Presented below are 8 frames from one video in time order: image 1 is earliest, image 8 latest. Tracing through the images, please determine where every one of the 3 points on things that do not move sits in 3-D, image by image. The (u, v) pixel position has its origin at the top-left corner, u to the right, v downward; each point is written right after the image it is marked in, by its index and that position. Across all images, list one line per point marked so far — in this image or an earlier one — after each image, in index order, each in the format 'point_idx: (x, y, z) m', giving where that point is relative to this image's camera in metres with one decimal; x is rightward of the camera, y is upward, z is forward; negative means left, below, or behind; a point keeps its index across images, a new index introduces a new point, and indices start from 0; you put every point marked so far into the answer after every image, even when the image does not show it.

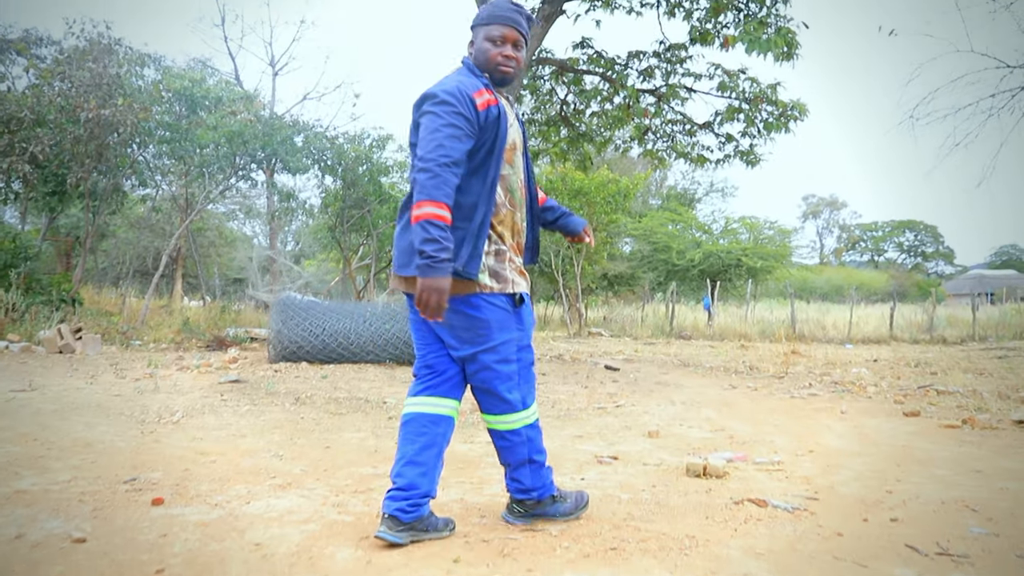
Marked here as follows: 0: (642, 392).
0: (+1.0, -0.8, +6.6) m
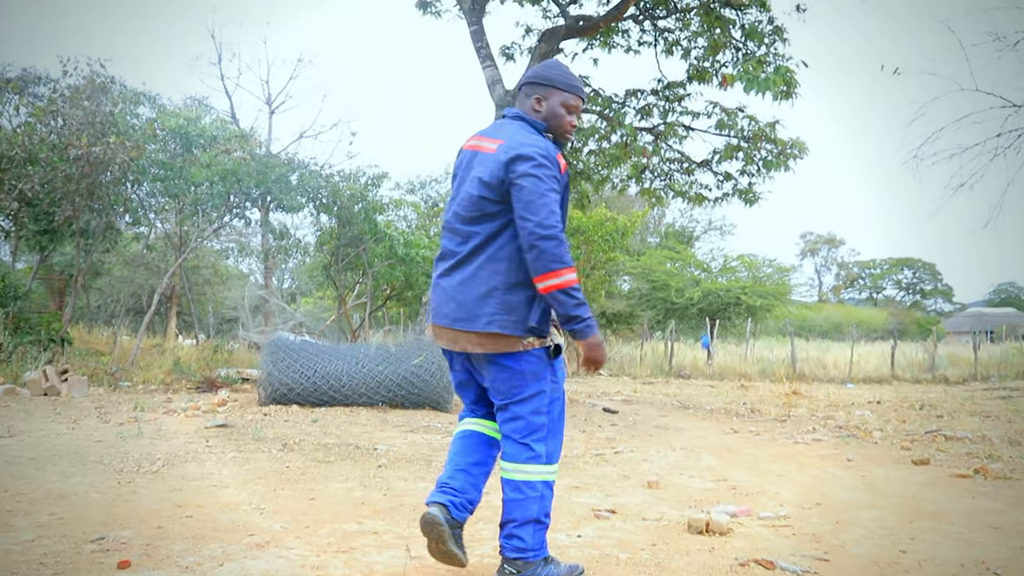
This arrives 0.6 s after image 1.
0: (+1.0, -1.2, +6.4) m
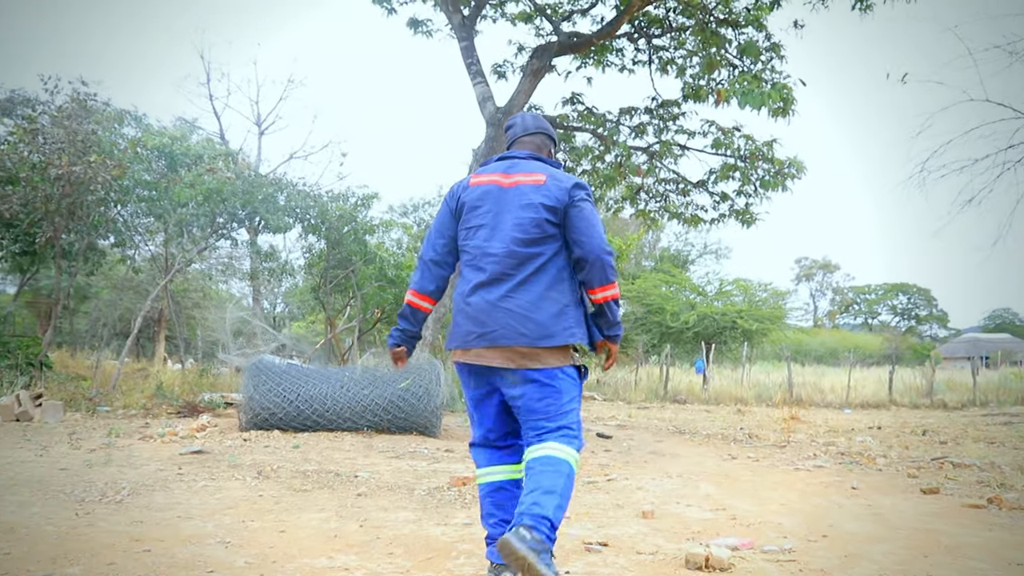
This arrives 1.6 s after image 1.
0: (+0.9, -1.3, +6.2) m
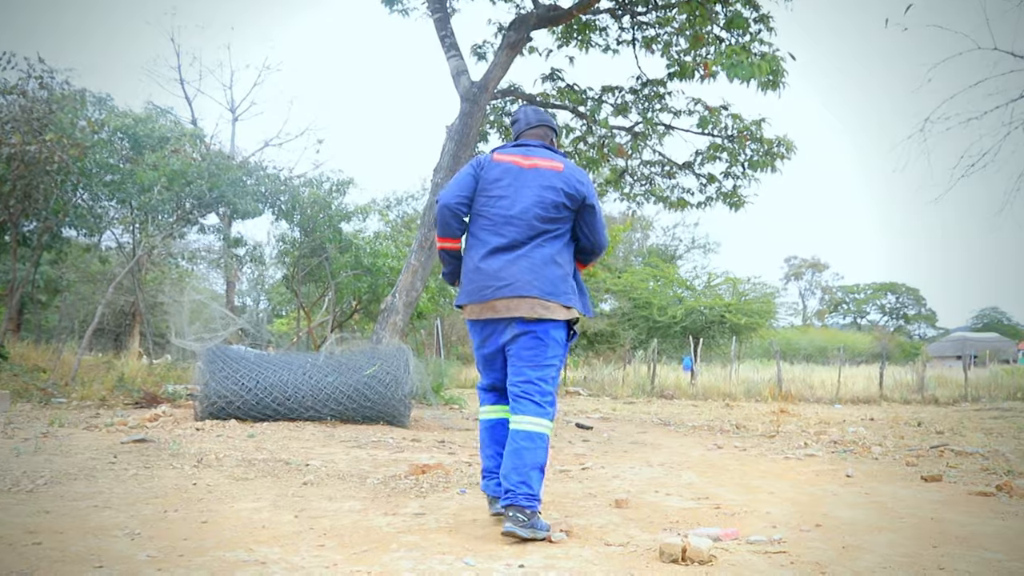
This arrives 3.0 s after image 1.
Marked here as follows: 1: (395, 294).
0: (+0.7, -1.2, +5.8) m
1: (-1.1, -0.1, +7.7) m
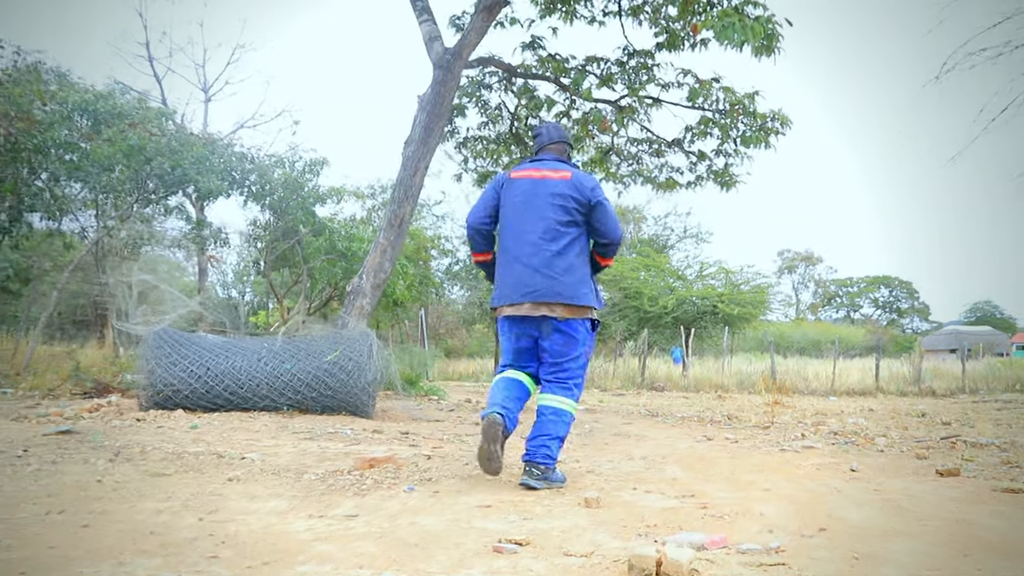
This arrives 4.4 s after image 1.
0: (+0.5, -1.0, +5.3) m
1: (-1.3, +0.1, +7.2) m
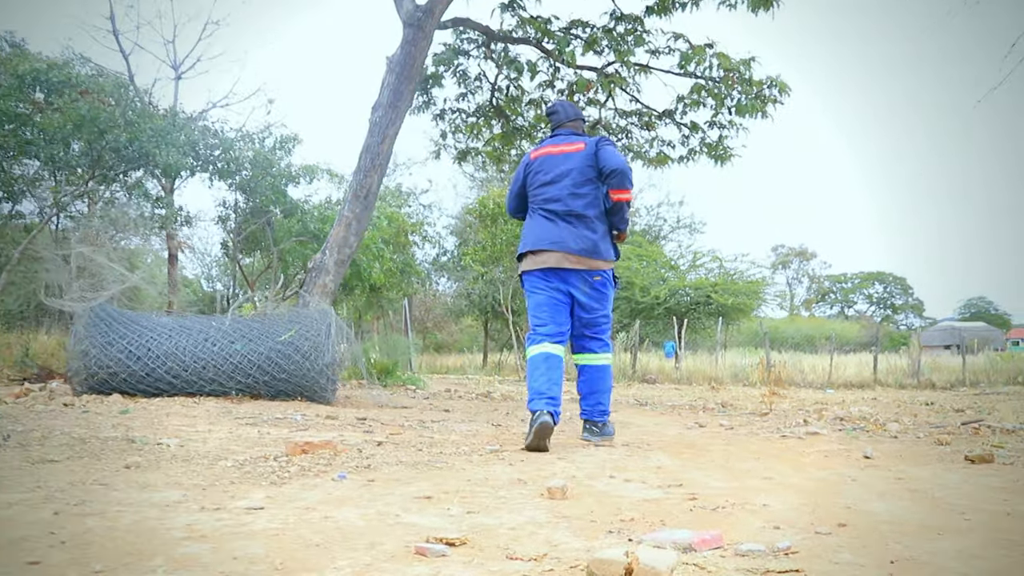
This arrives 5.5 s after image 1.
0: (+0.3, -0.8, +4.7) m
1: (-1.5, +0.3, +6.6) m
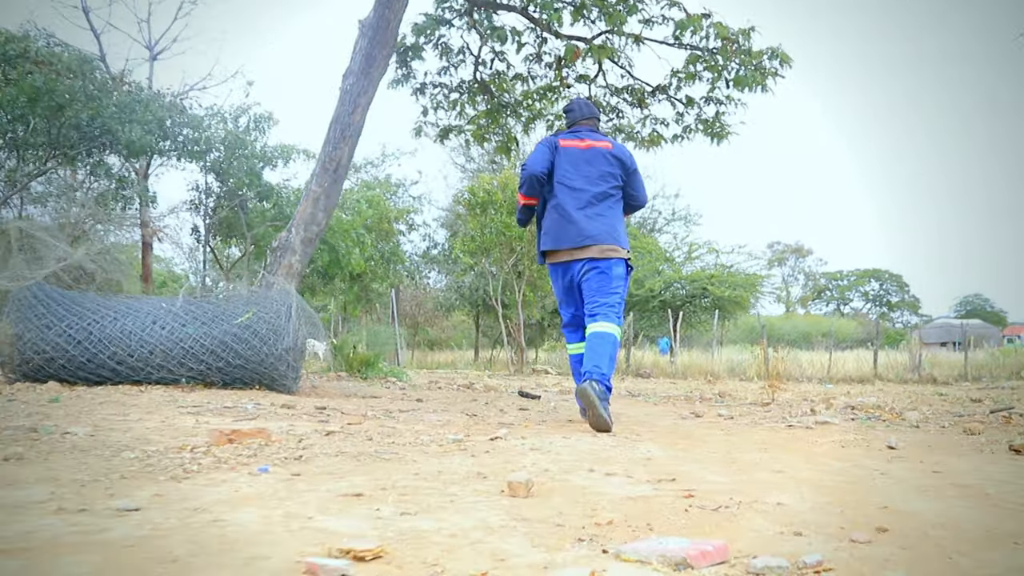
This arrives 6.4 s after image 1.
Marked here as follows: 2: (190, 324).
0: (+0.2, -0.7, +4.2) m
1: (-1.6, +0.4, +6.1) m
2: (-2.0, -0.2, +5.1) m
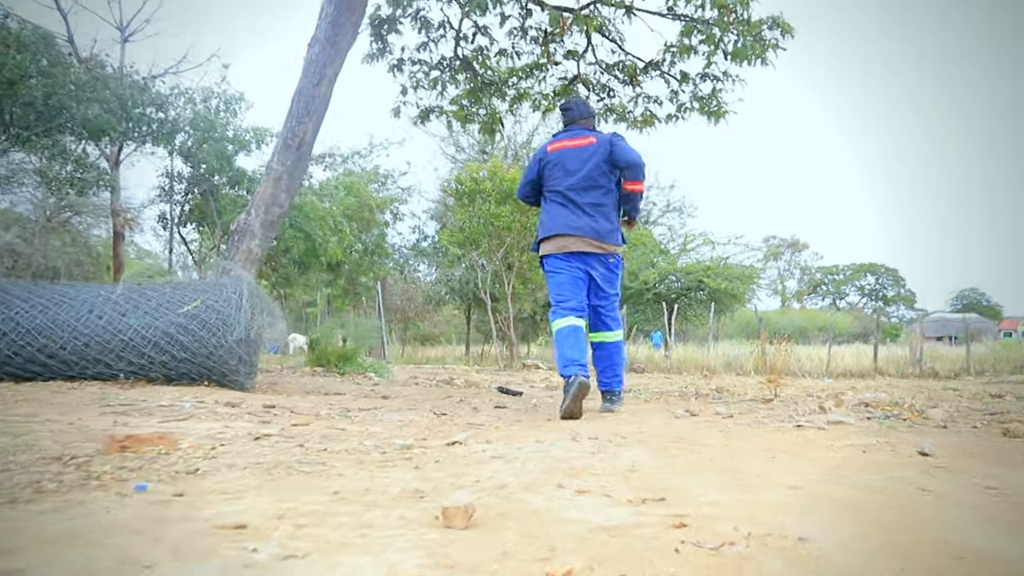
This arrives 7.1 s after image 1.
0: (+0.1, -0.6, +3.7) m
1: (-1.8, +0.5, +5.6) m
2: (-2.1, -0.1, +4.6) m
